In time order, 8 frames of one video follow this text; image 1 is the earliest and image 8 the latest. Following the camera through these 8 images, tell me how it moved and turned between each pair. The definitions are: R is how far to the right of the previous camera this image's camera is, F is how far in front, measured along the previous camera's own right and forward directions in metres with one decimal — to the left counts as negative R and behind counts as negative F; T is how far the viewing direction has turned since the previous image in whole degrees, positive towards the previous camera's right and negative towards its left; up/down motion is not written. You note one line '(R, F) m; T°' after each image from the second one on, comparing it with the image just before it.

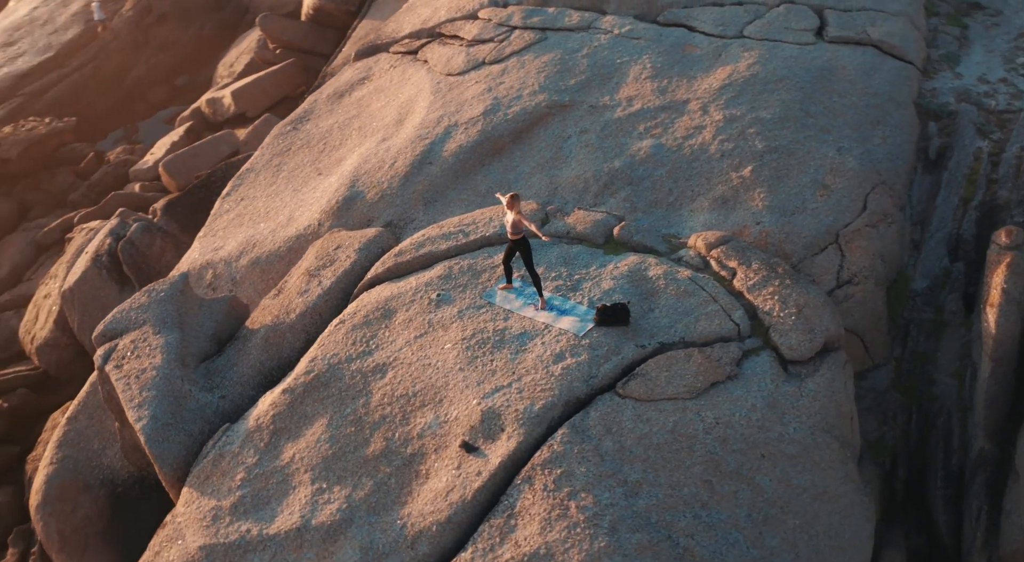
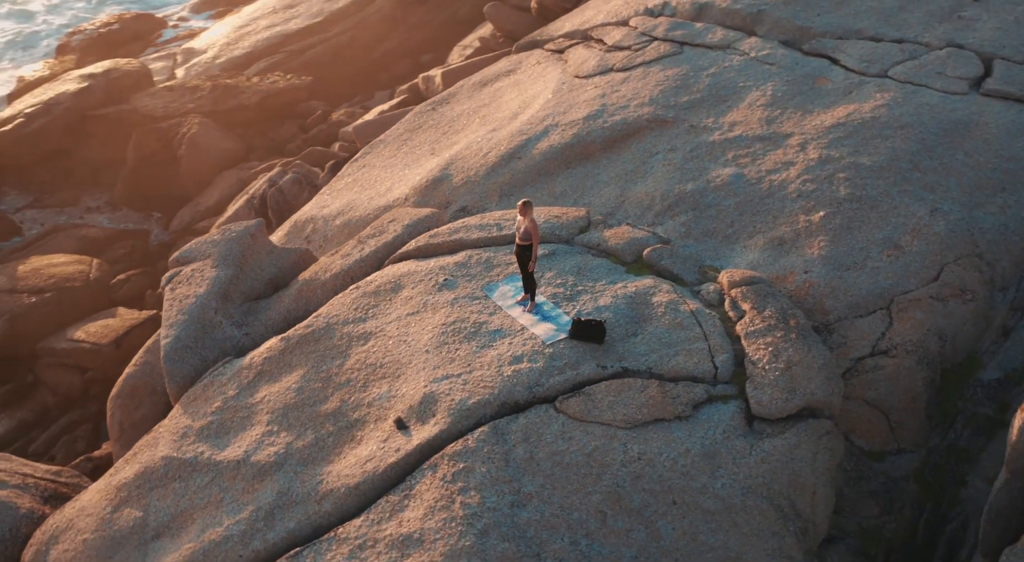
(+1.1, +0.2) m; -12°
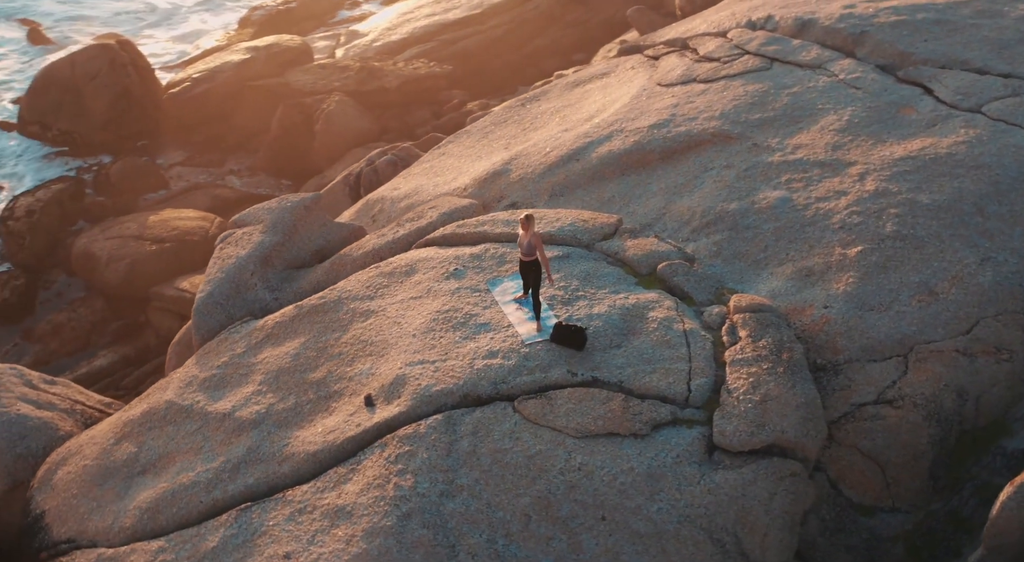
(+0.7, +0.1) m; -8°
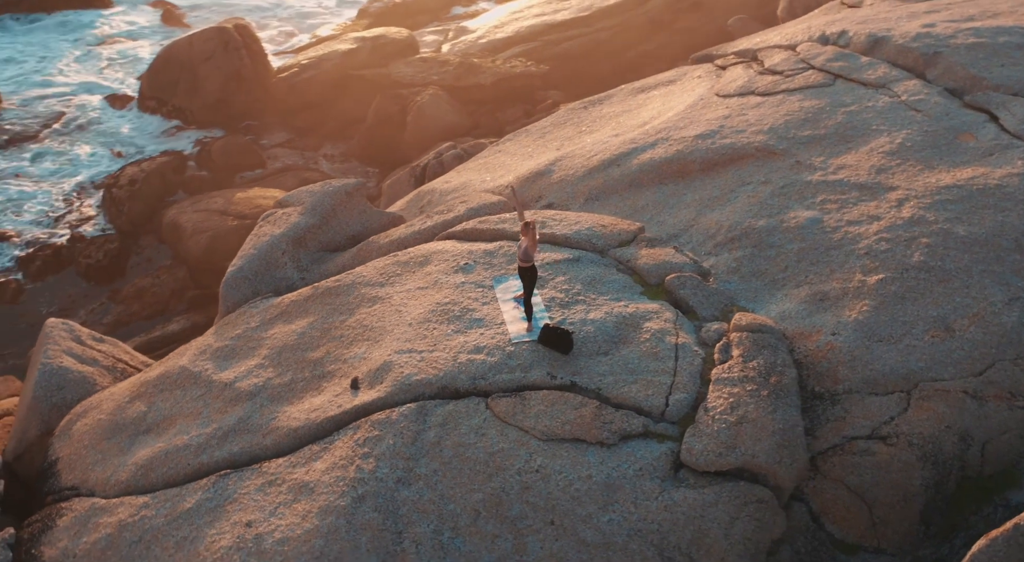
(+0.5, 0.0) m; -5°
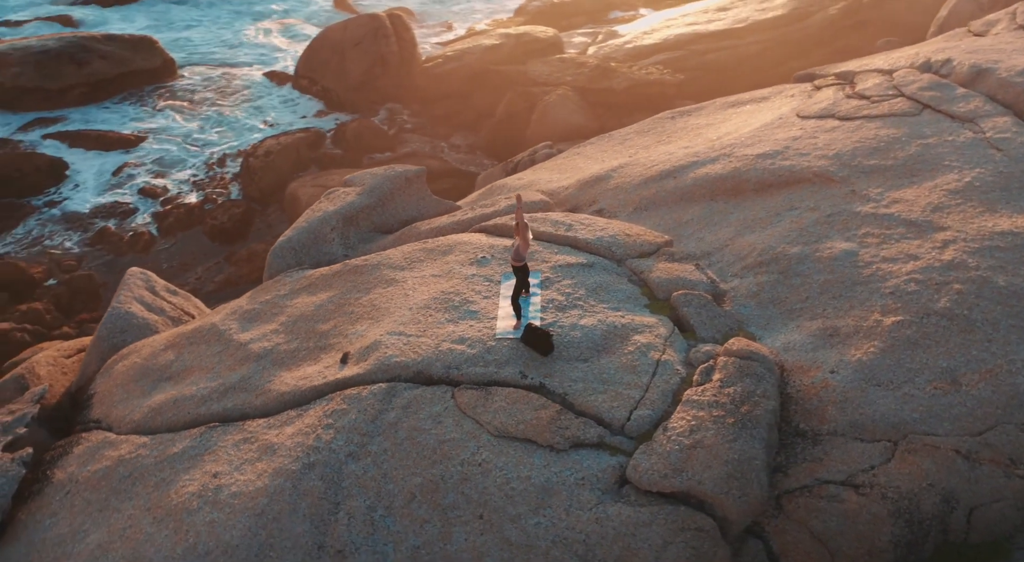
(+0.7, -0.1) m; -8°
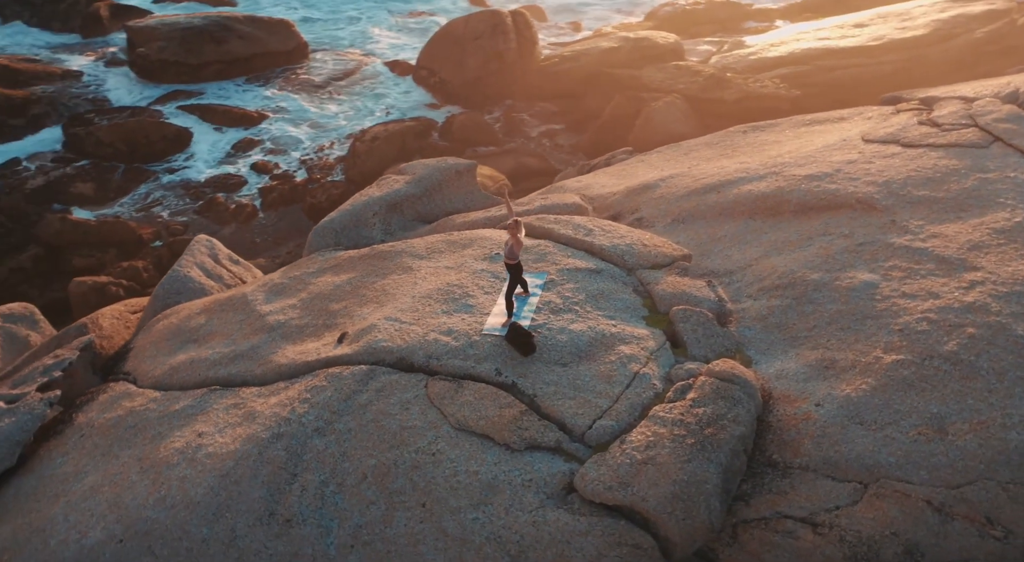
(+0.6, -0.1) m; -6°
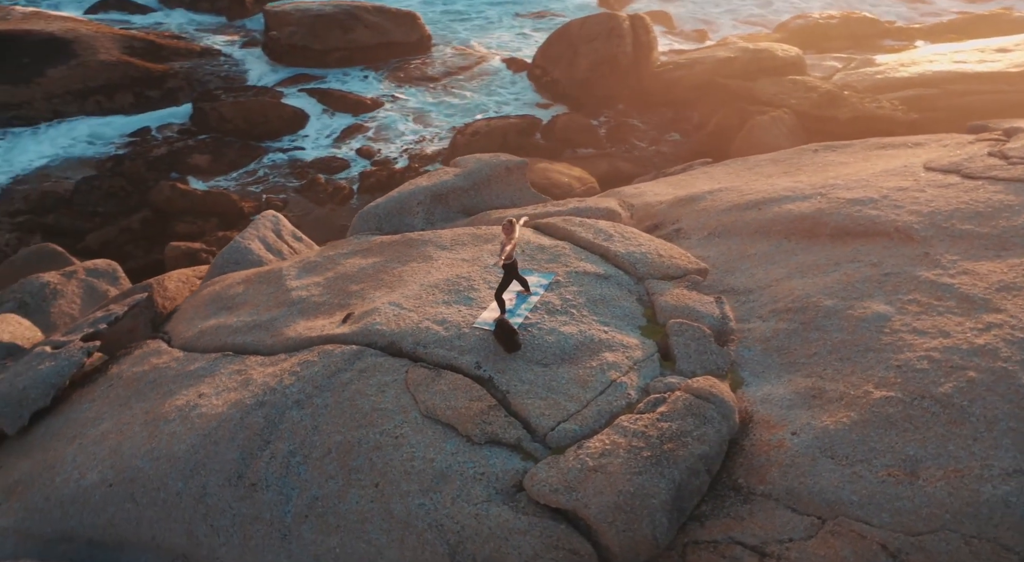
(+0.6, -0.1) m; -7°
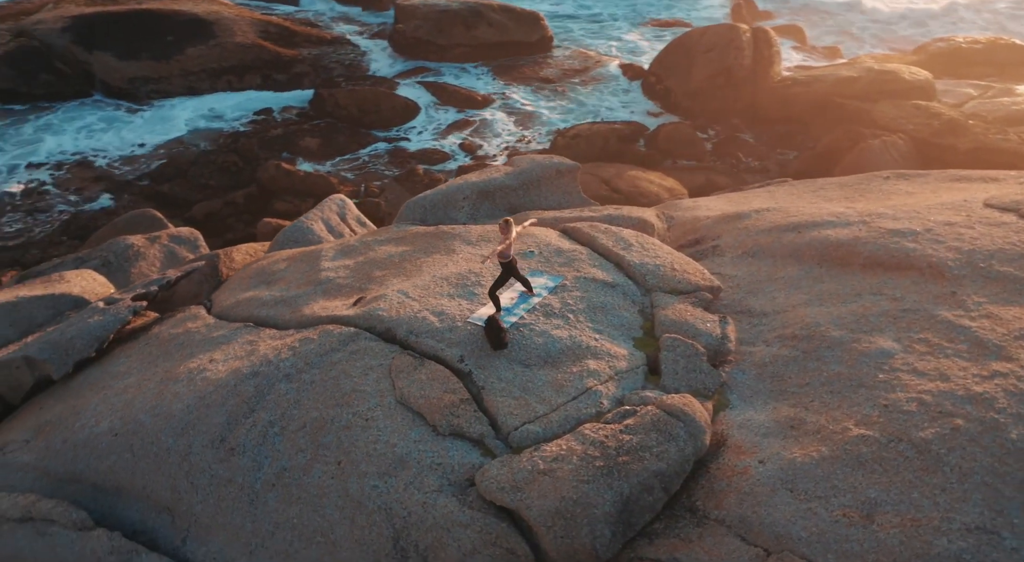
(+0.7, -0.1) m; -7°
